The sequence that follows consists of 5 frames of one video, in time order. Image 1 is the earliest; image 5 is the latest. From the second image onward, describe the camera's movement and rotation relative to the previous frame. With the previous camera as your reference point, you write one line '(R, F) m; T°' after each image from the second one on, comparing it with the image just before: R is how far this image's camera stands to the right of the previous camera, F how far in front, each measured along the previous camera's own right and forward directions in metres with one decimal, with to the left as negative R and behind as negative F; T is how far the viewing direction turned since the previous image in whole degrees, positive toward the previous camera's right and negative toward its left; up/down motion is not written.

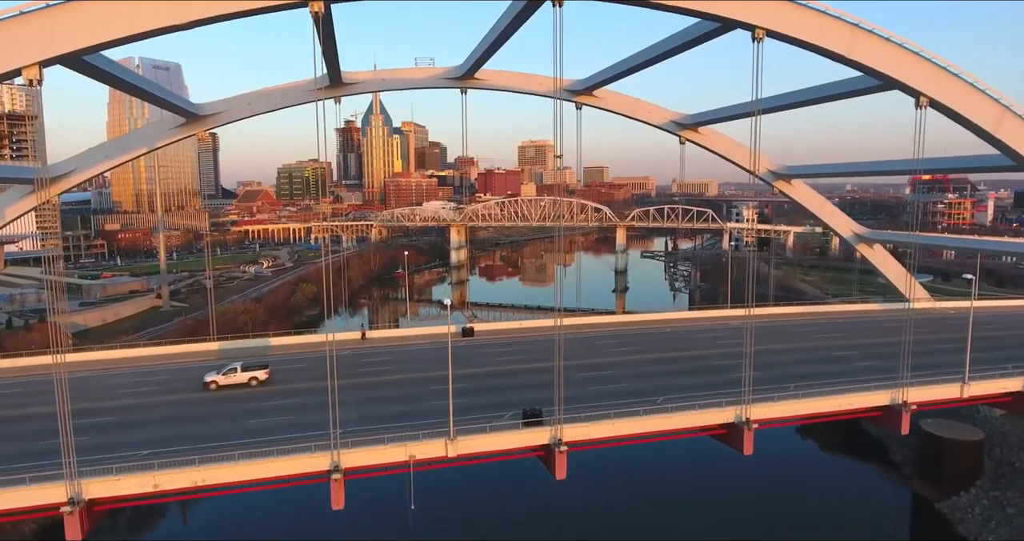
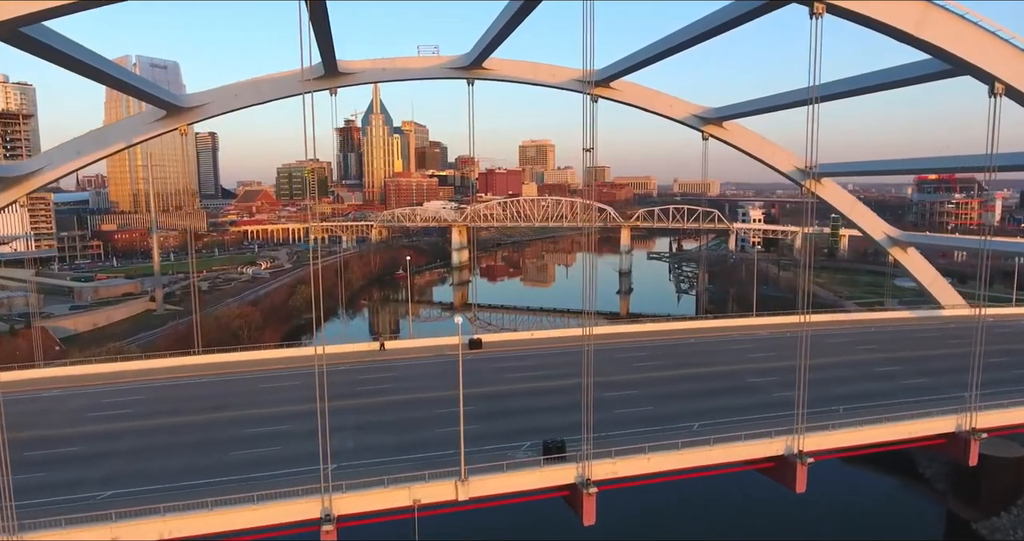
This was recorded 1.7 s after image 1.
(-0.3, +1.5) m; 0°
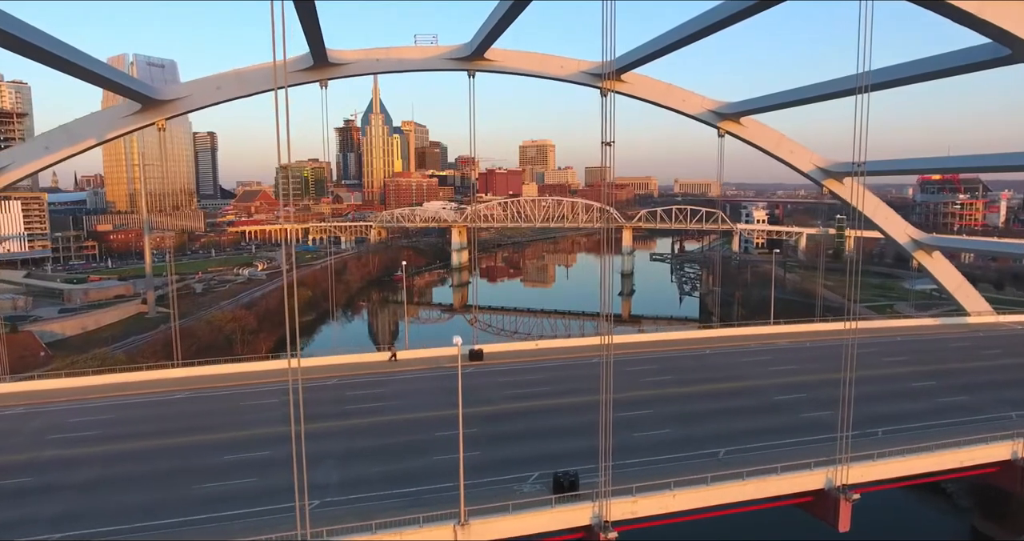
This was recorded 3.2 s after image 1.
(-0.1, +1.2) m; 0°
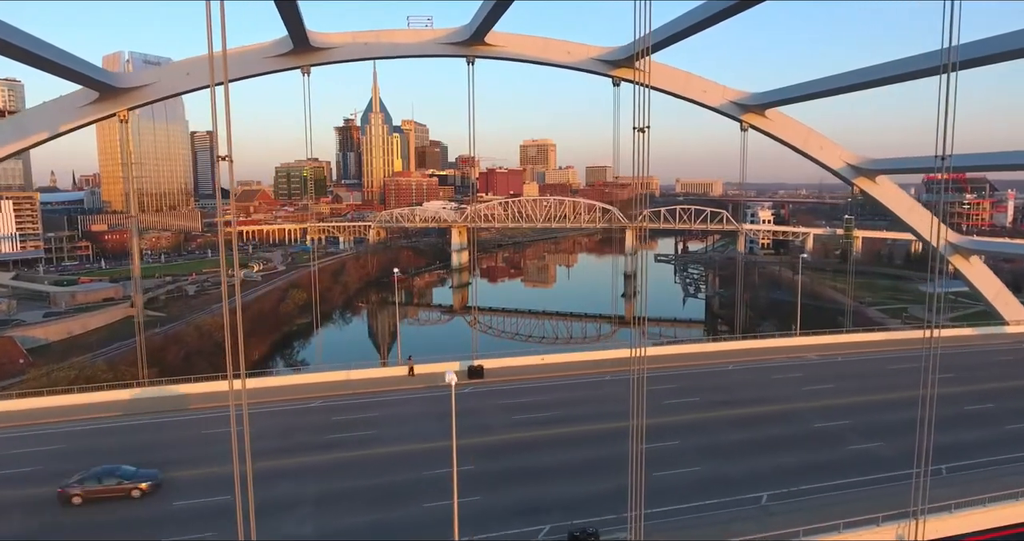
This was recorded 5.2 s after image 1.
(-0.1, +1.6) m; 0°
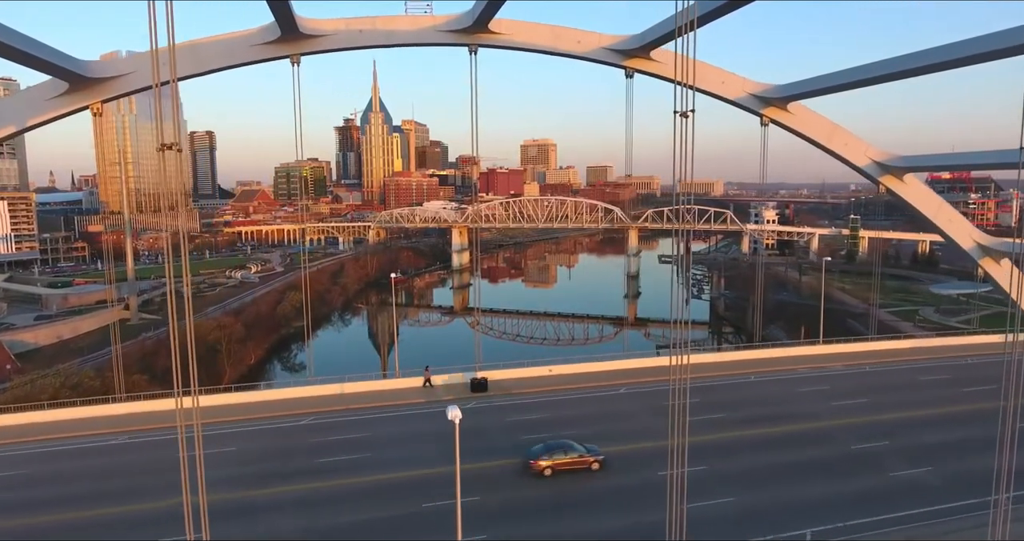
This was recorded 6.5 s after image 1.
(-0.1, +1.1) m; 0°
